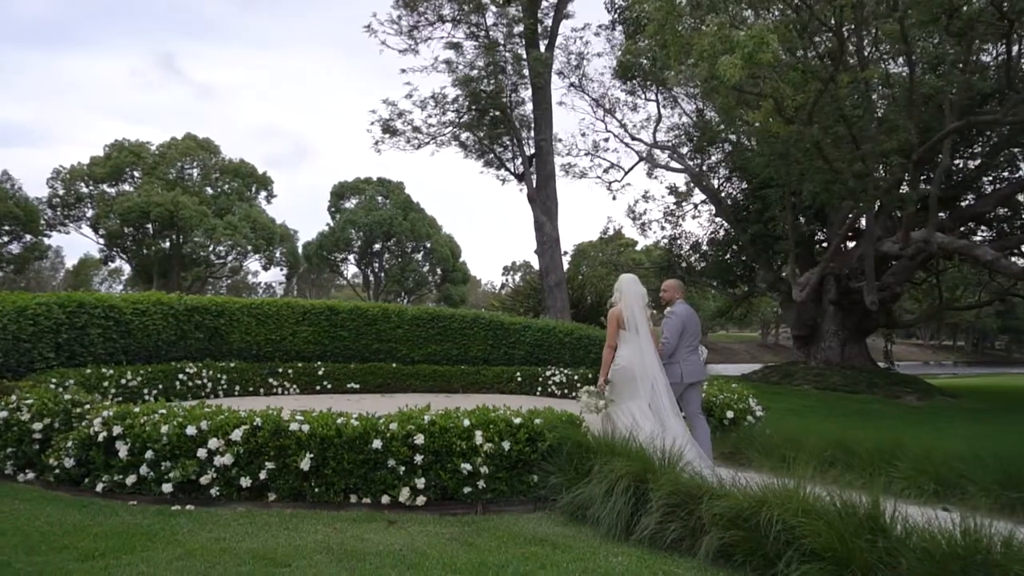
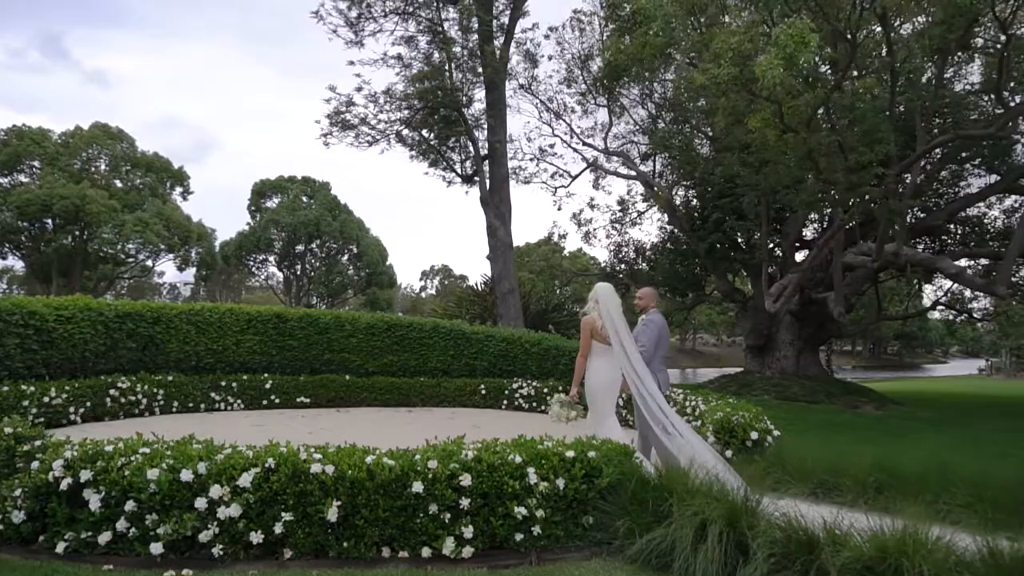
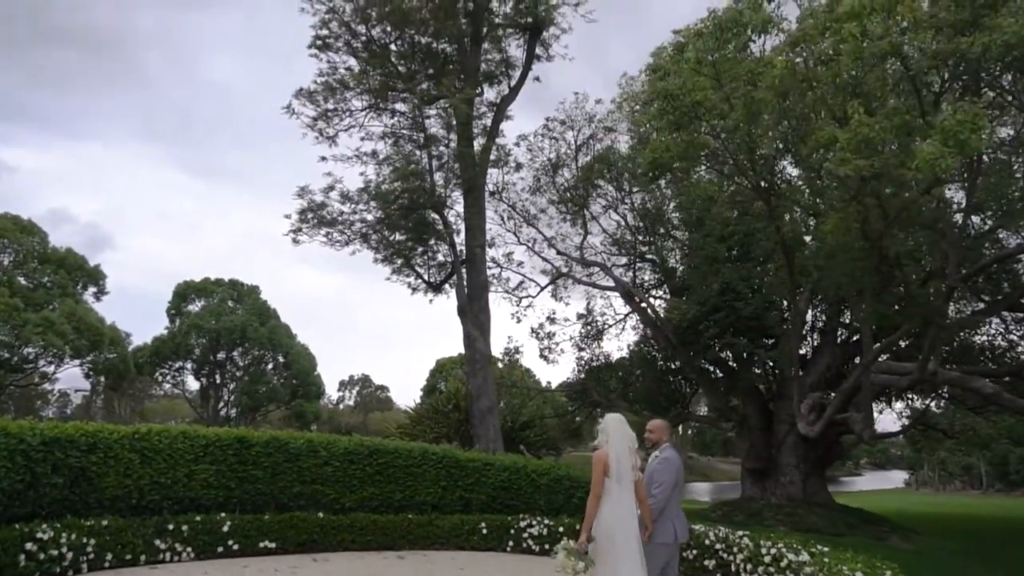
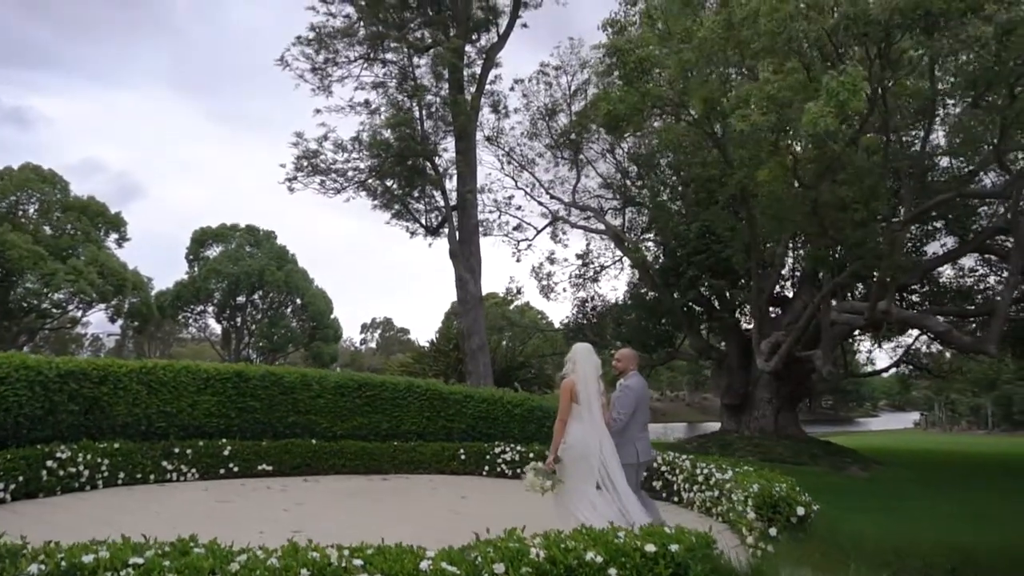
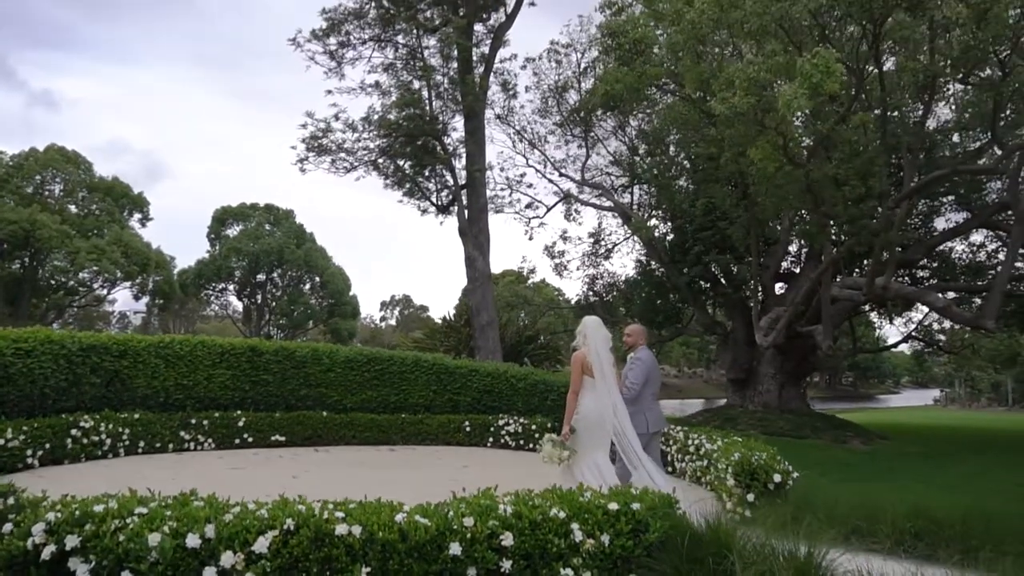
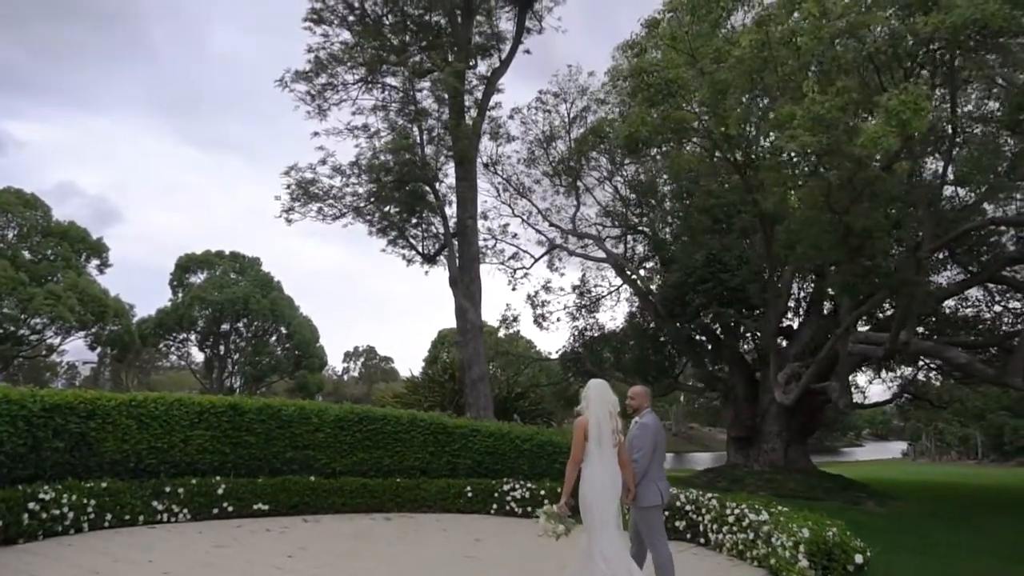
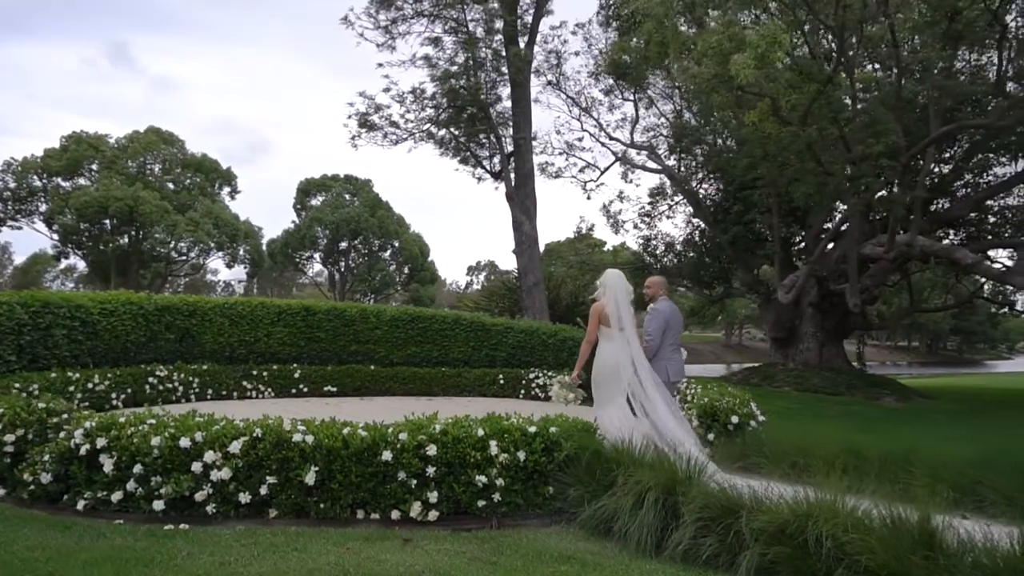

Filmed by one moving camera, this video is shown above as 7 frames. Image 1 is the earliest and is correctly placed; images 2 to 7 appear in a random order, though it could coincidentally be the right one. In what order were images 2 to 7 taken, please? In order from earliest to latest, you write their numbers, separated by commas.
7, 2, 5, 4, 6, 3
